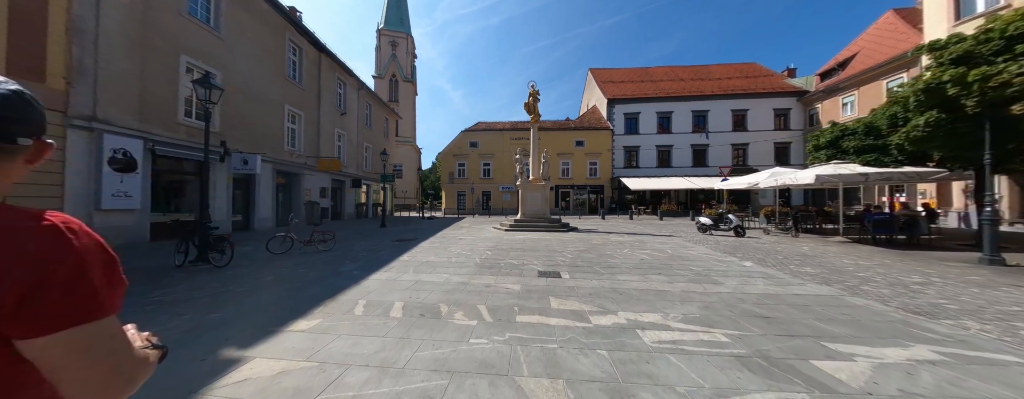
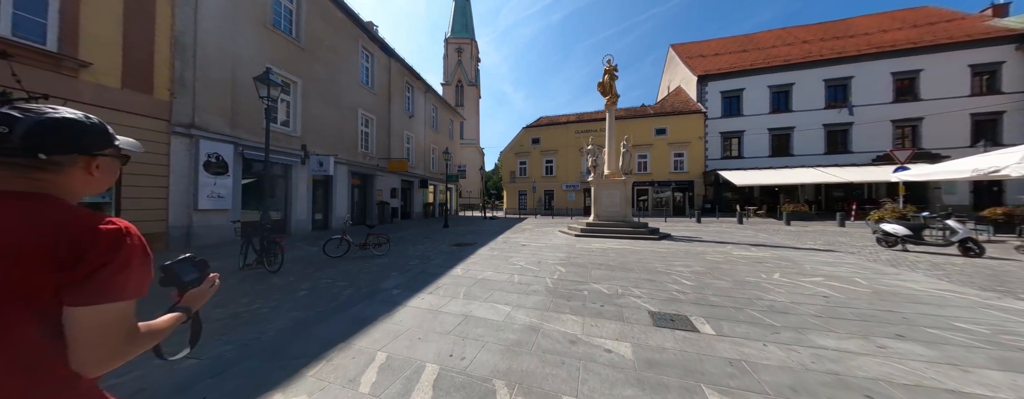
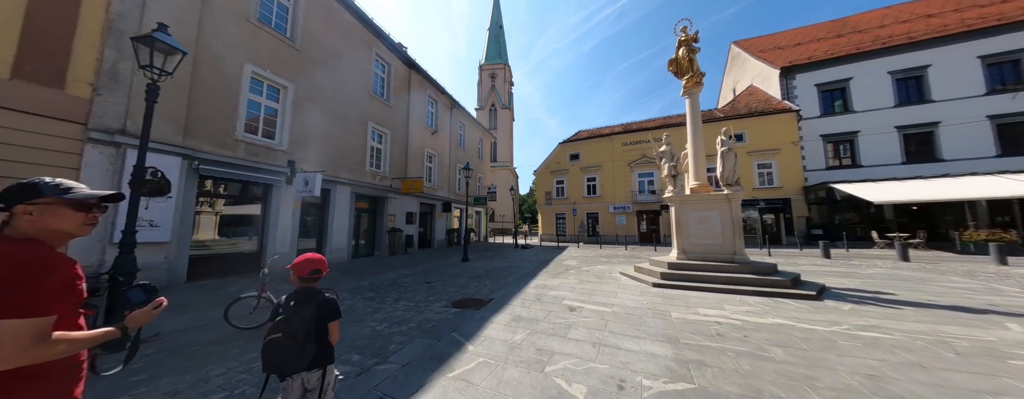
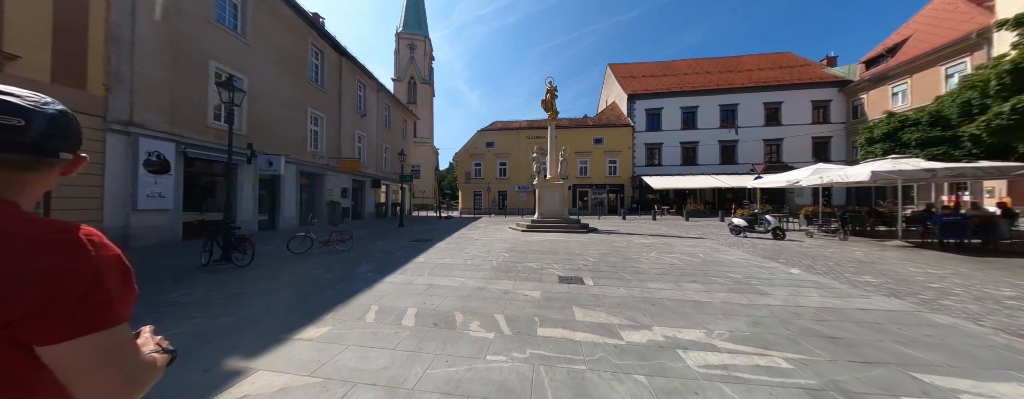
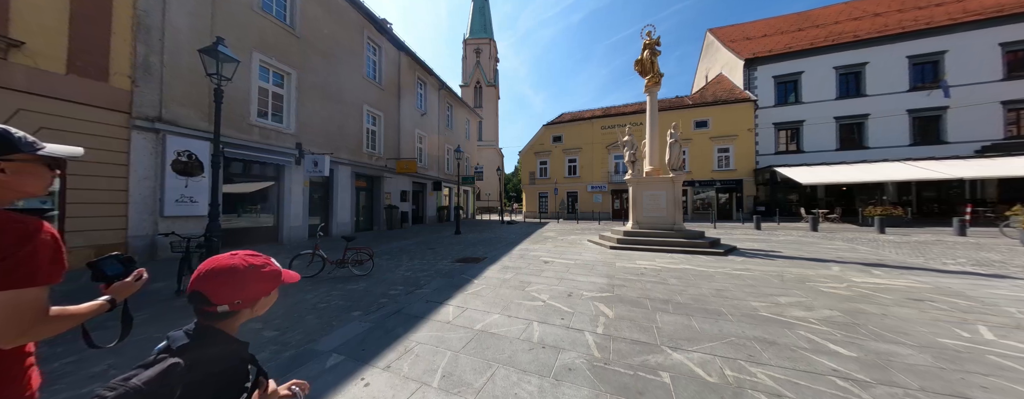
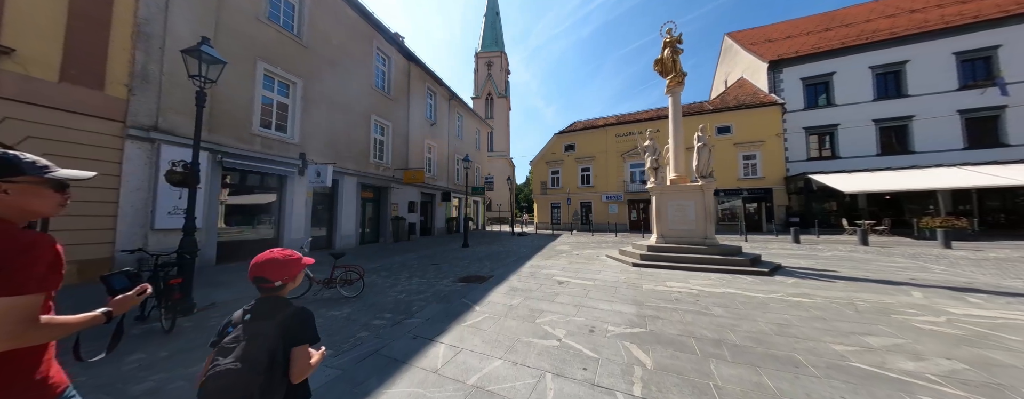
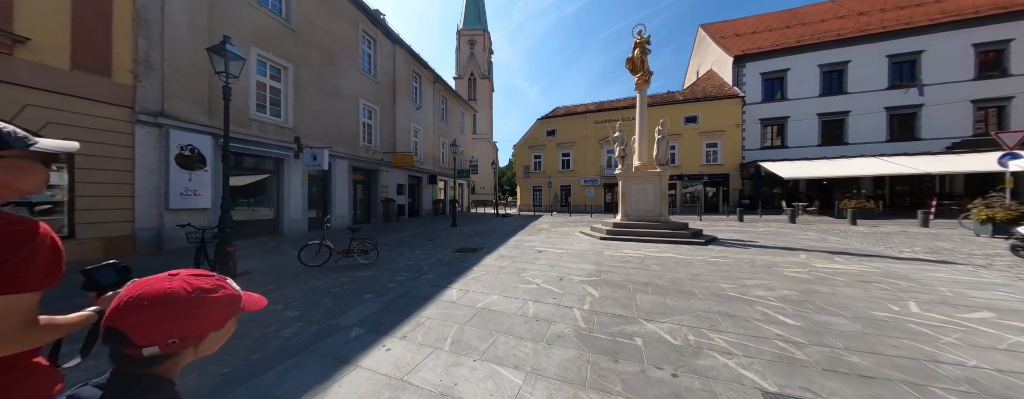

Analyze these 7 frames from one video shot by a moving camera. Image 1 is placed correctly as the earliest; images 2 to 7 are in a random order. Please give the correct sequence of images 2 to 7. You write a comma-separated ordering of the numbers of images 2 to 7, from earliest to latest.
4, 2, 7, 5, 6, 3
